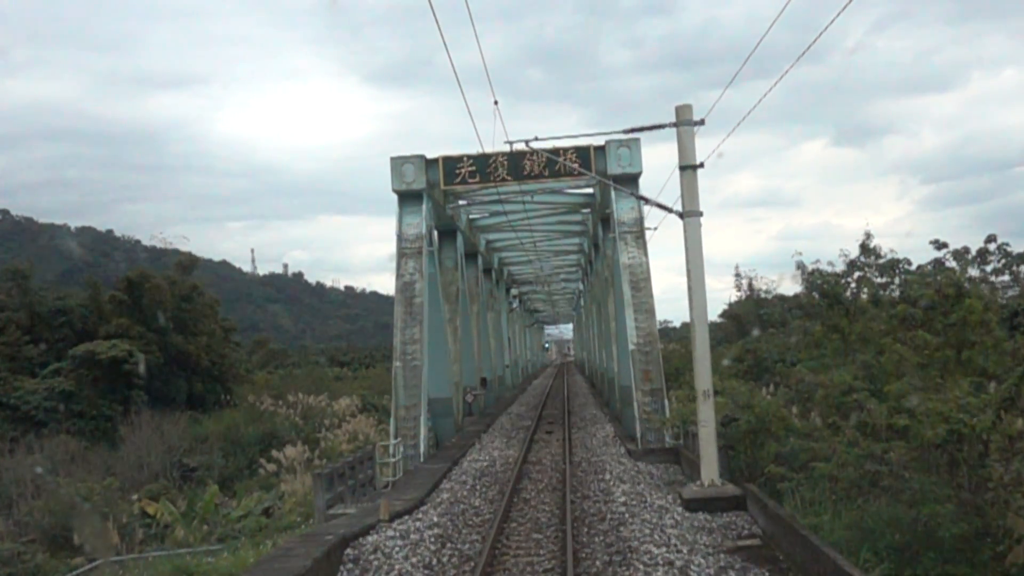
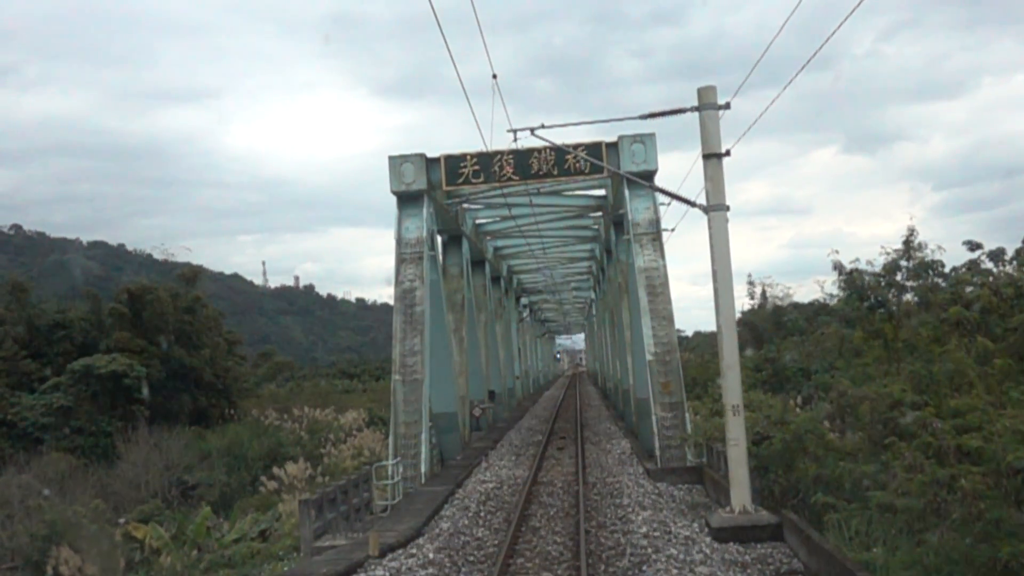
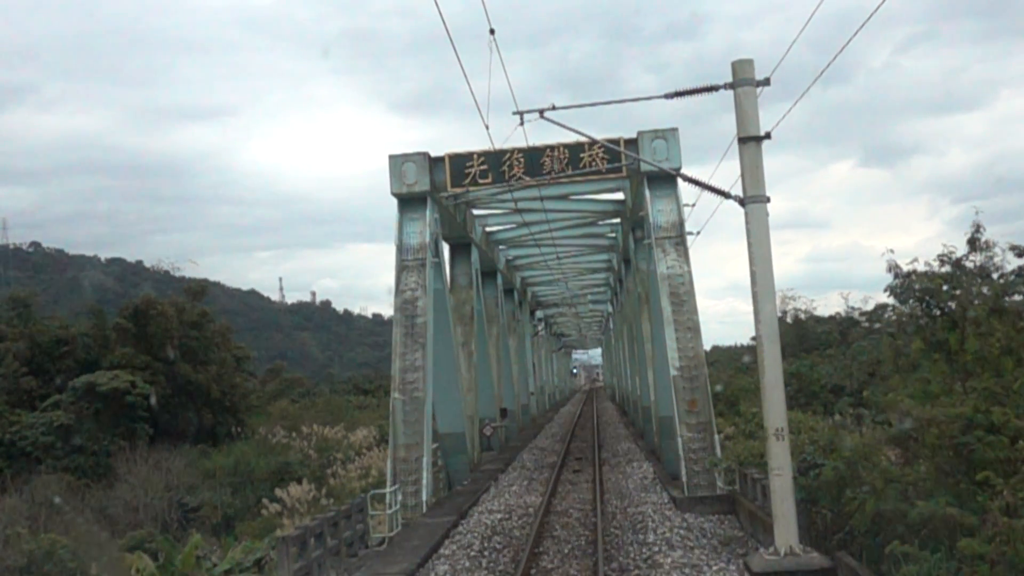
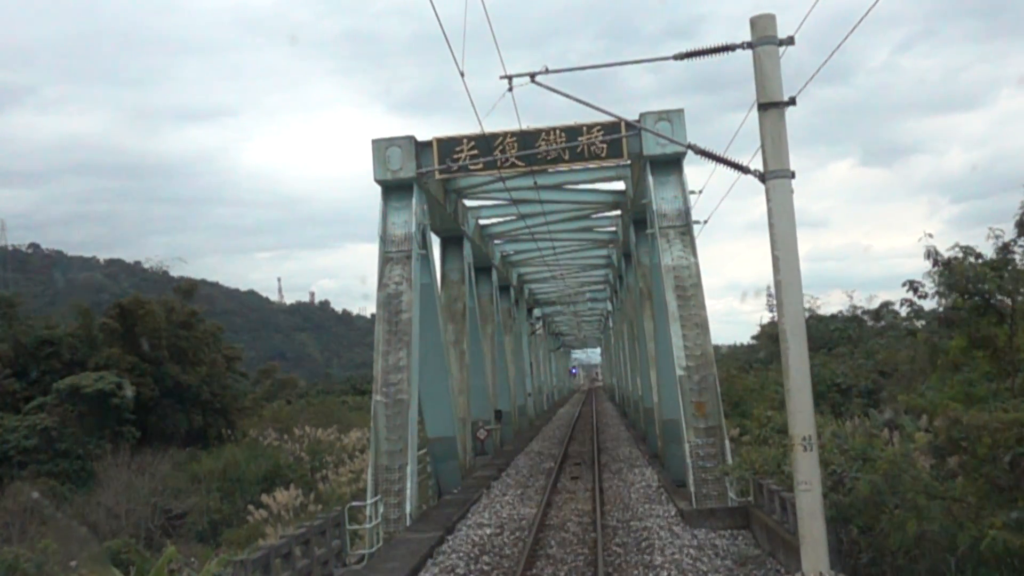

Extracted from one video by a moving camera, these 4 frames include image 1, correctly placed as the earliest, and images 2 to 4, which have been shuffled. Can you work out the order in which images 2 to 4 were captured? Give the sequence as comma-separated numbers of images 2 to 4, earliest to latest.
2, 3, 4
